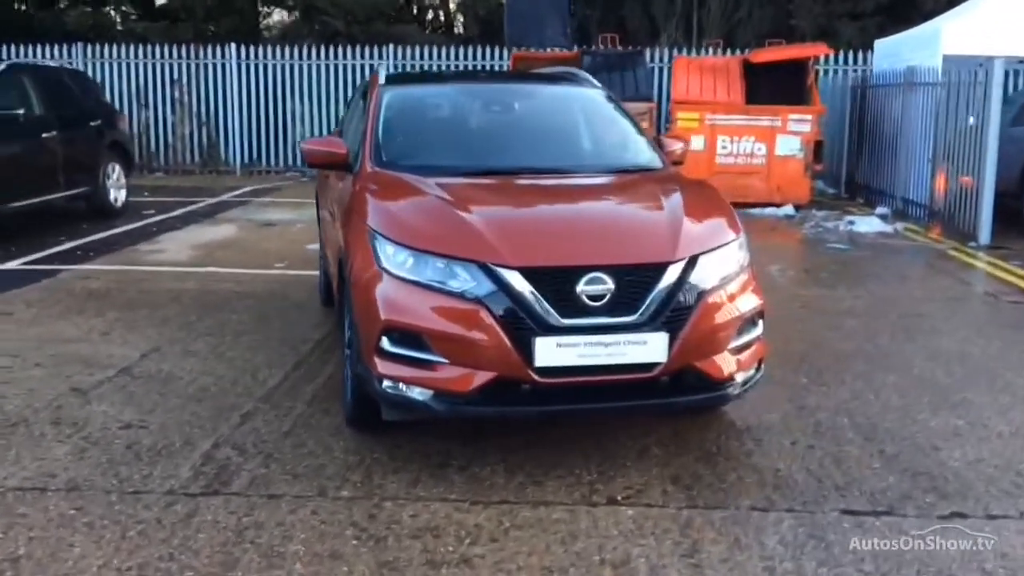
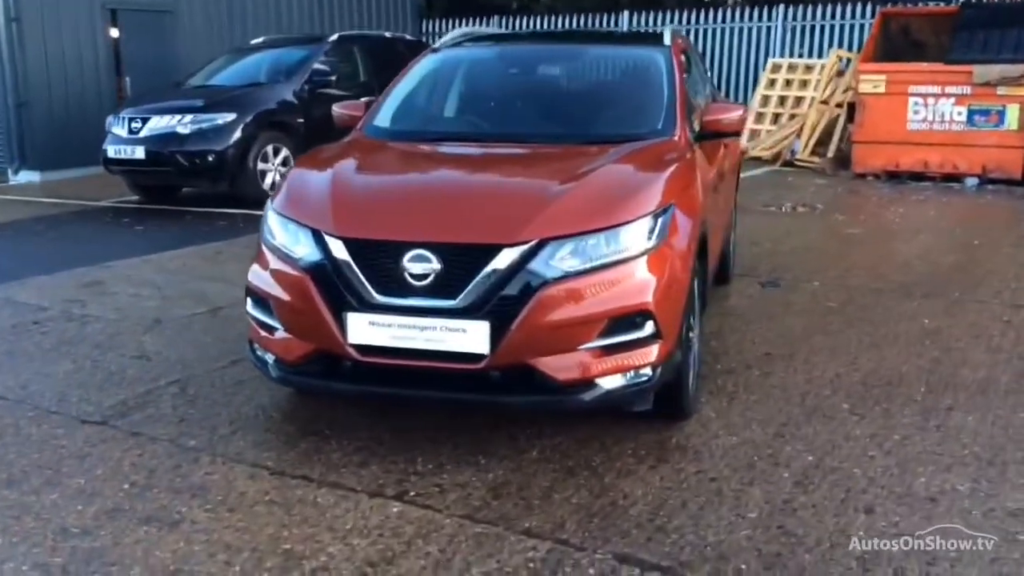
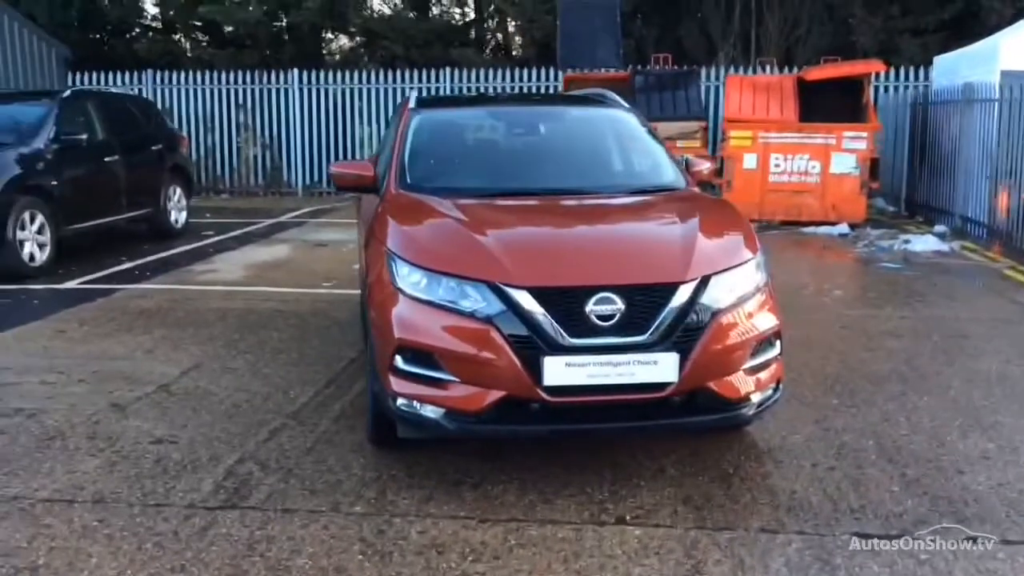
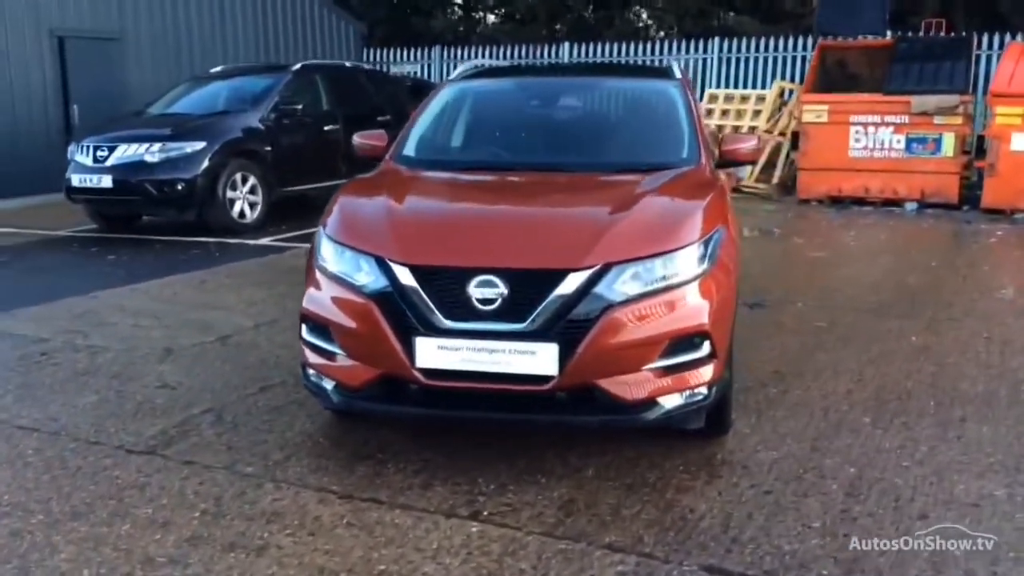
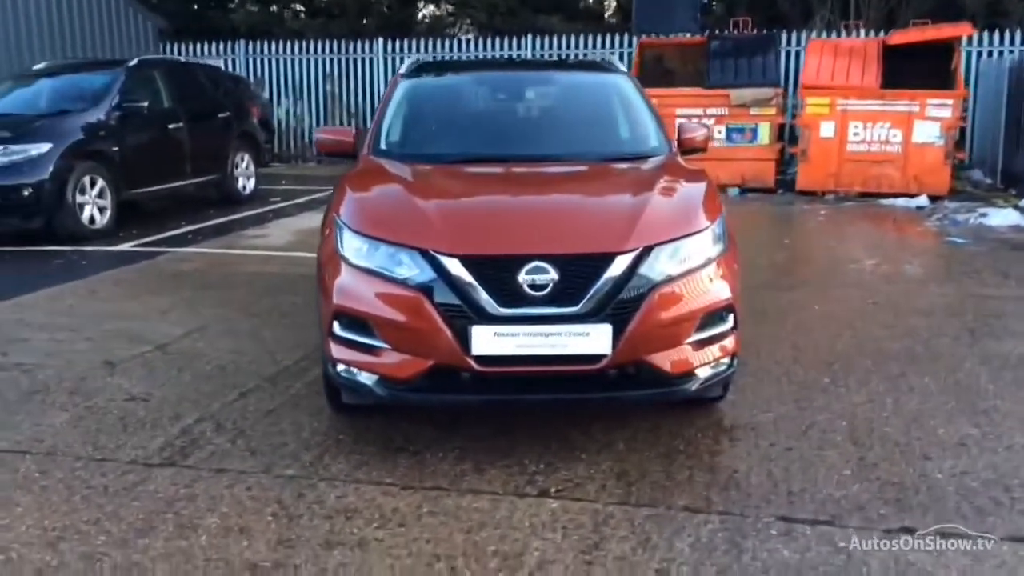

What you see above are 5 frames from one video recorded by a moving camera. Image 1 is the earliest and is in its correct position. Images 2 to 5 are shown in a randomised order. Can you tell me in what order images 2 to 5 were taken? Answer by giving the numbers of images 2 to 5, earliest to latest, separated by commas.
3, 5, 4, 2
